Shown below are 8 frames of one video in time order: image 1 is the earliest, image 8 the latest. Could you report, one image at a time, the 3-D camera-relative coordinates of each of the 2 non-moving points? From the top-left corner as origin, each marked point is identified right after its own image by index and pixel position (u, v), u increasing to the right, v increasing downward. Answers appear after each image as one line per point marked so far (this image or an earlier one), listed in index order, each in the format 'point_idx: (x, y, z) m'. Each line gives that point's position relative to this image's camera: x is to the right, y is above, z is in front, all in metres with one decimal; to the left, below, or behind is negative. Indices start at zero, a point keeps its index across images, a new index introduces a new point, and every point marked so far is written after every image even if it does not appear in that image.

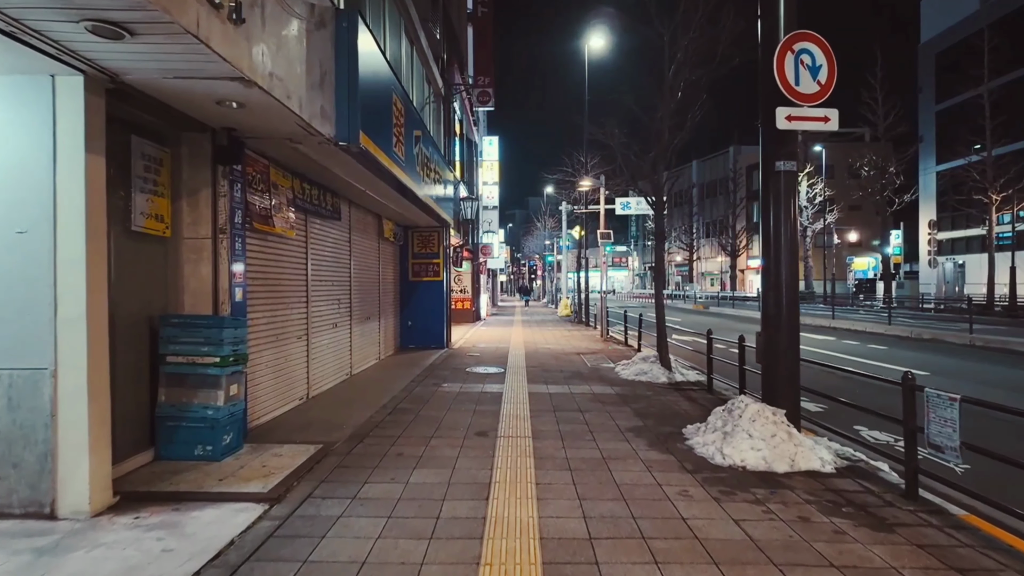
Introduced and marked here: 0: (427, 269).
0: (-2.2, +0.5, +15.7) m
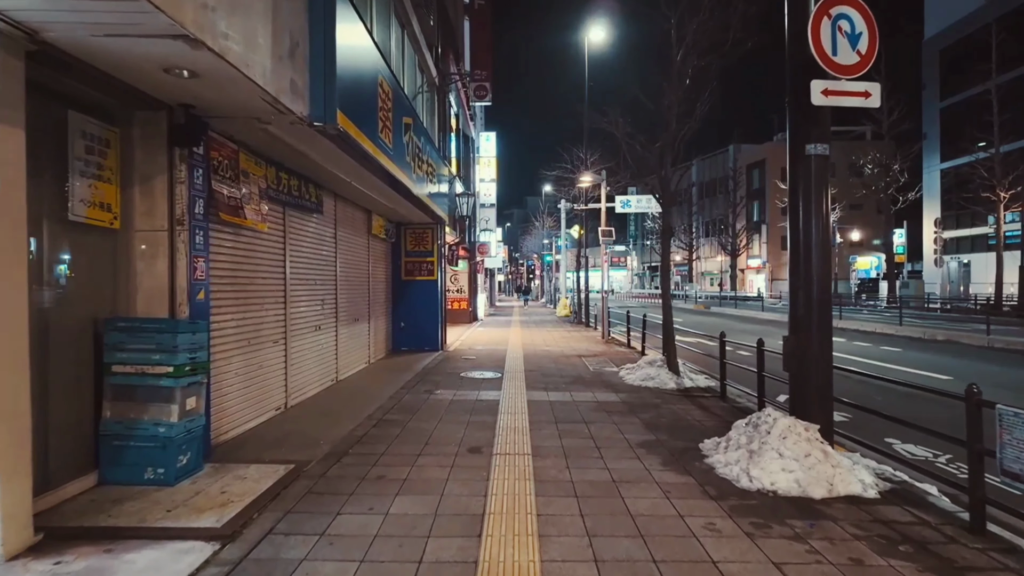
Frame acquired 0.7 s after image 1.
0: (-2.3, +0.5, +15.0) m
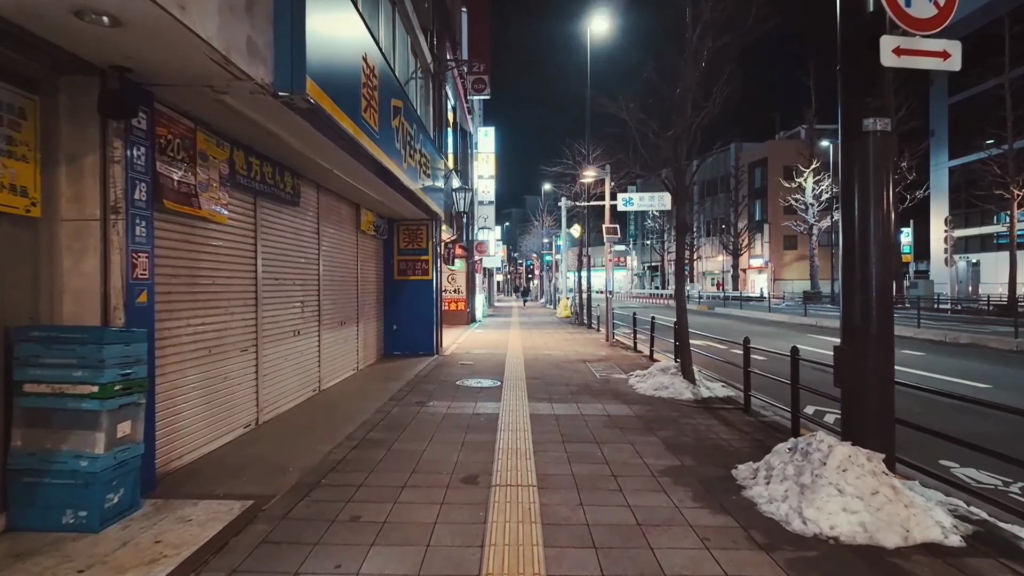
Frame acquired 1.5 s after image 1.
0: (-2.3, +0.5, +14.0) m
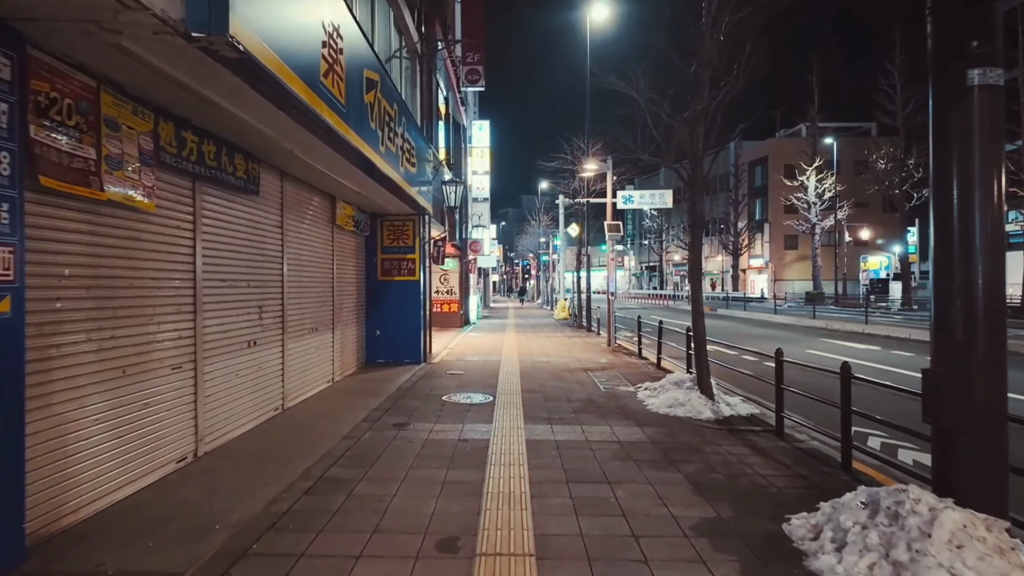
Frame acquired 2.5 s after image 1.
0: (-2.4, +0.5, +12.8) m
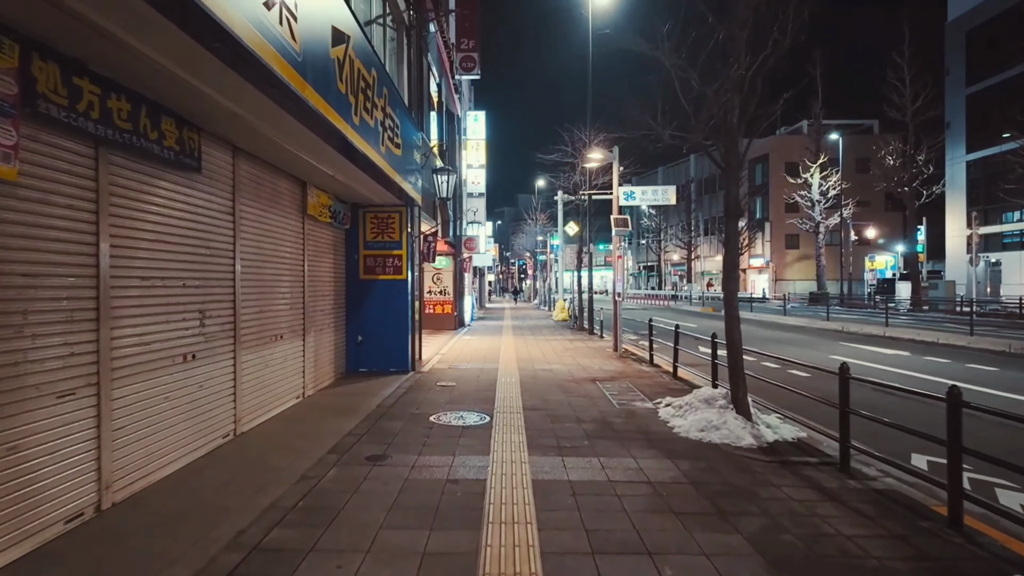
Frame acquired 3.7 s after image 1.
0: (-2.4, +0.5, +11.4) m
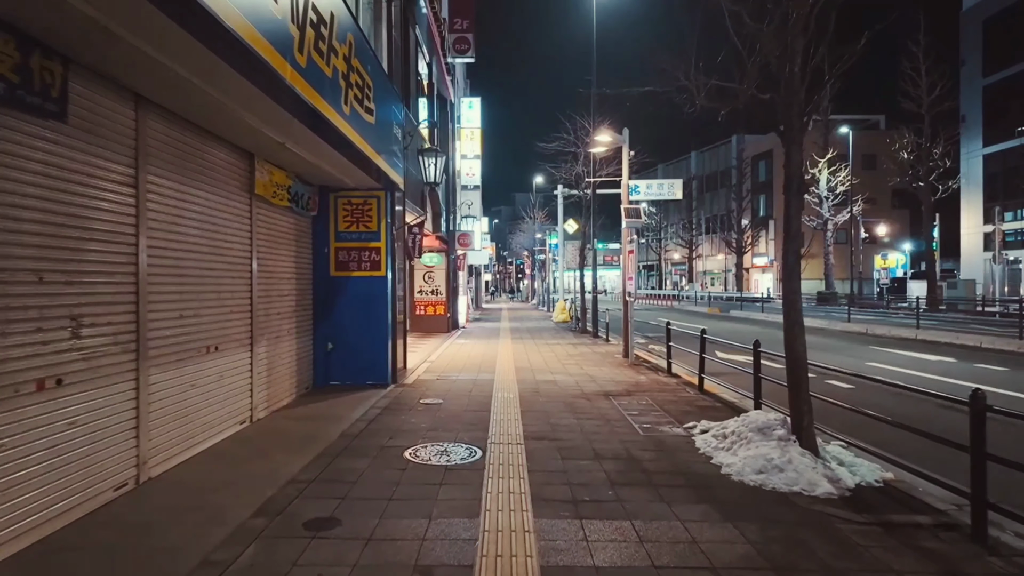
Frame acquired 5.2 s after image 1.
0: (-2.5, +0.5, +9.7) m
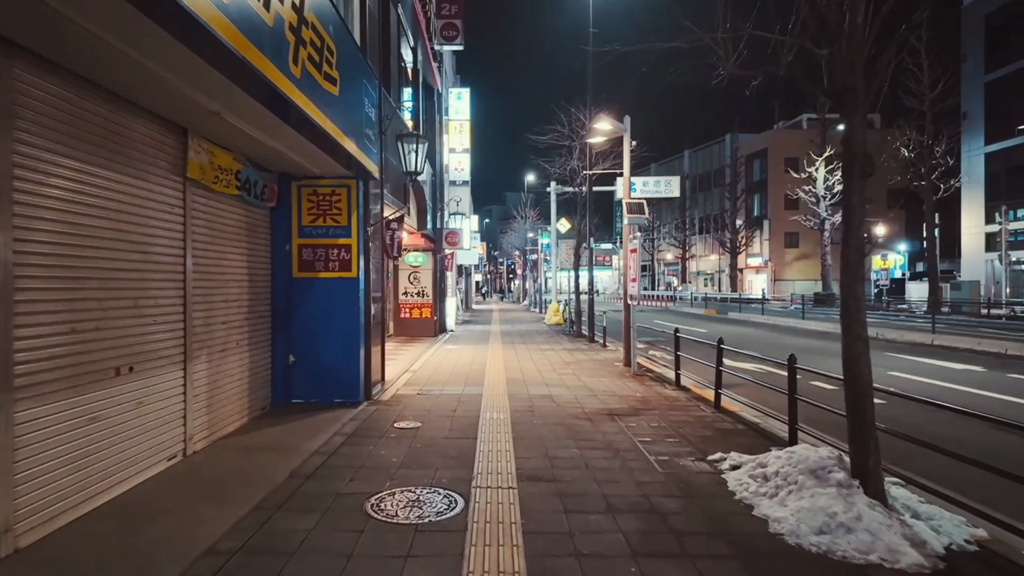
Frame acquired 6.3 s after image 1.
0: (-2.6, +0.4, +8.4) m
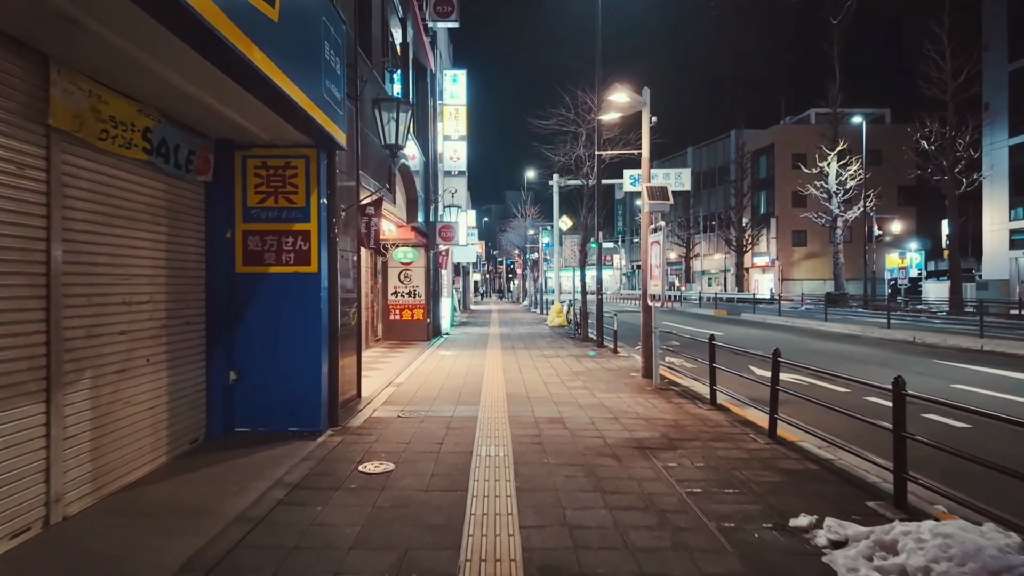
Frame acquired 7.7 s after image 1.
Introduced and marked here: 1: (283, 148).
0: (-2.6, +0.5, +6.6) m
1: (-2.6, +1.6, +6.7) m
